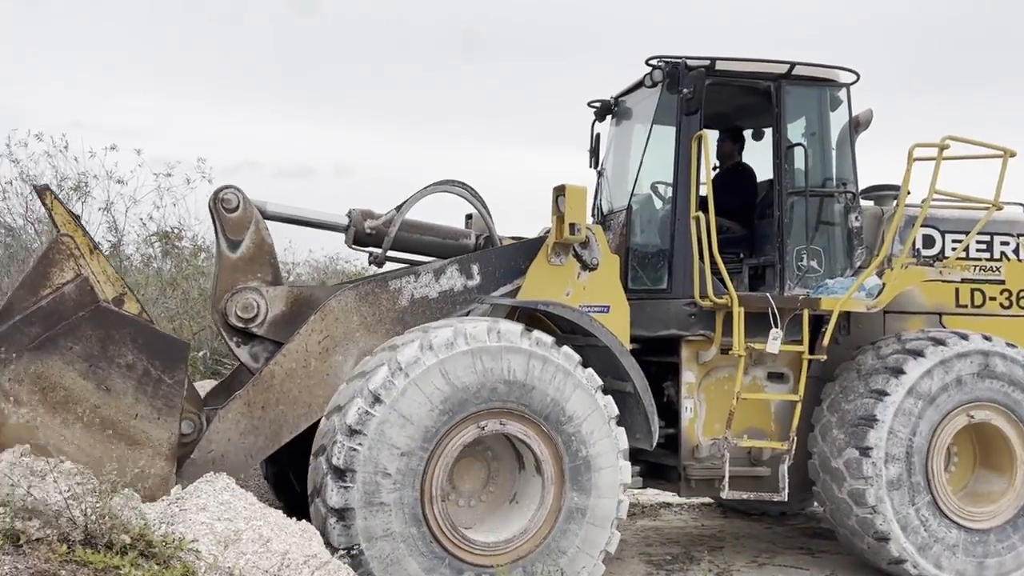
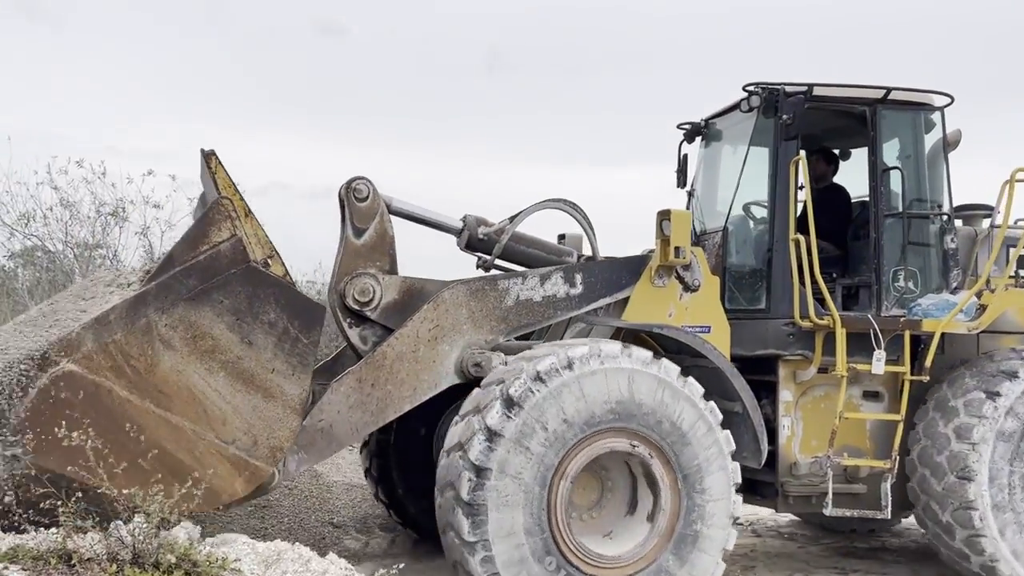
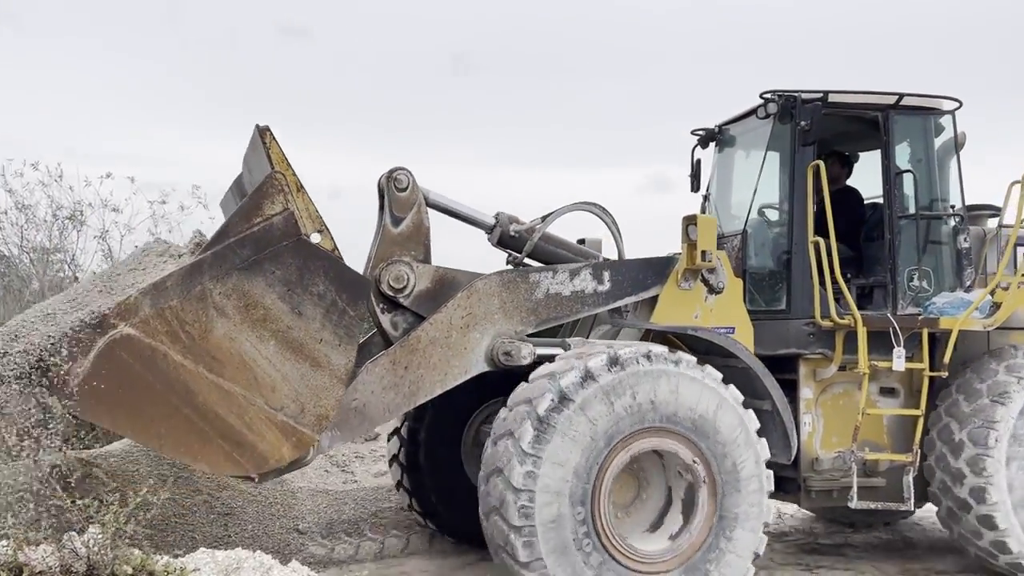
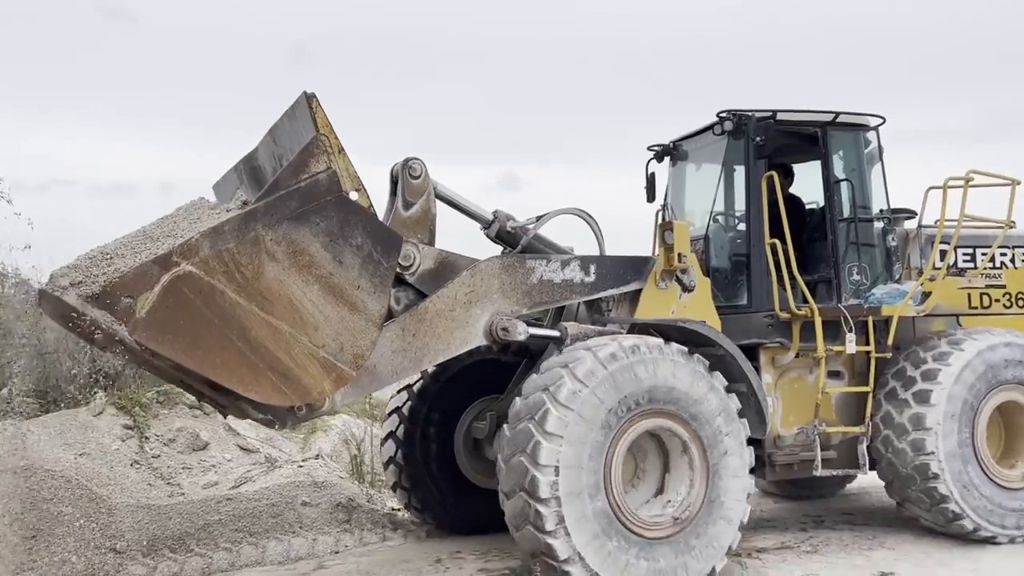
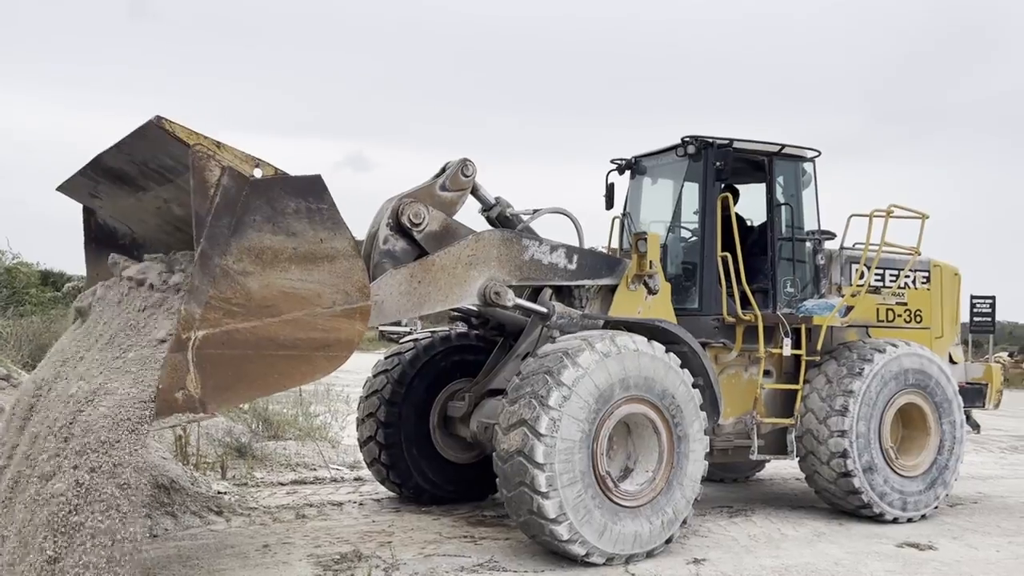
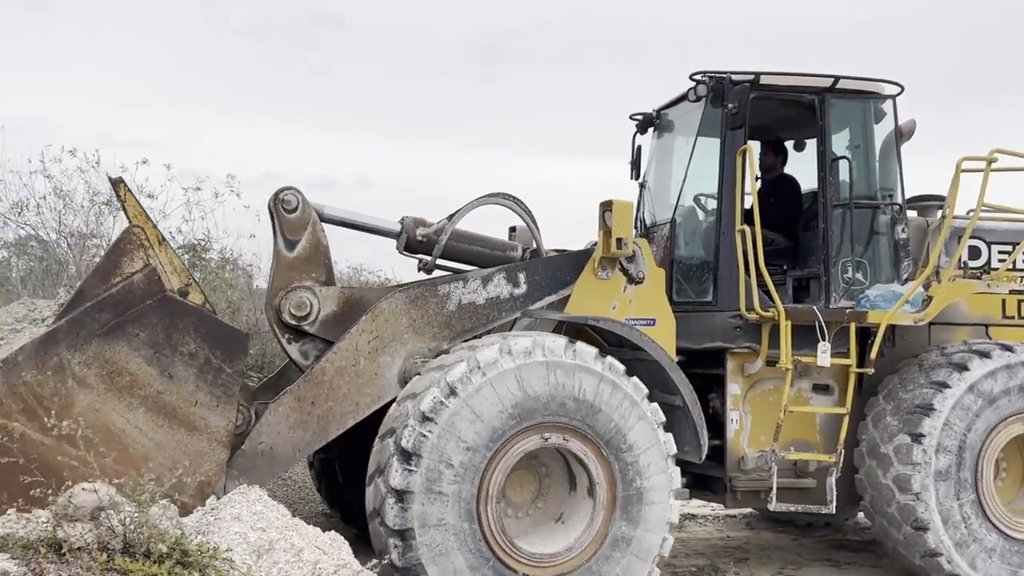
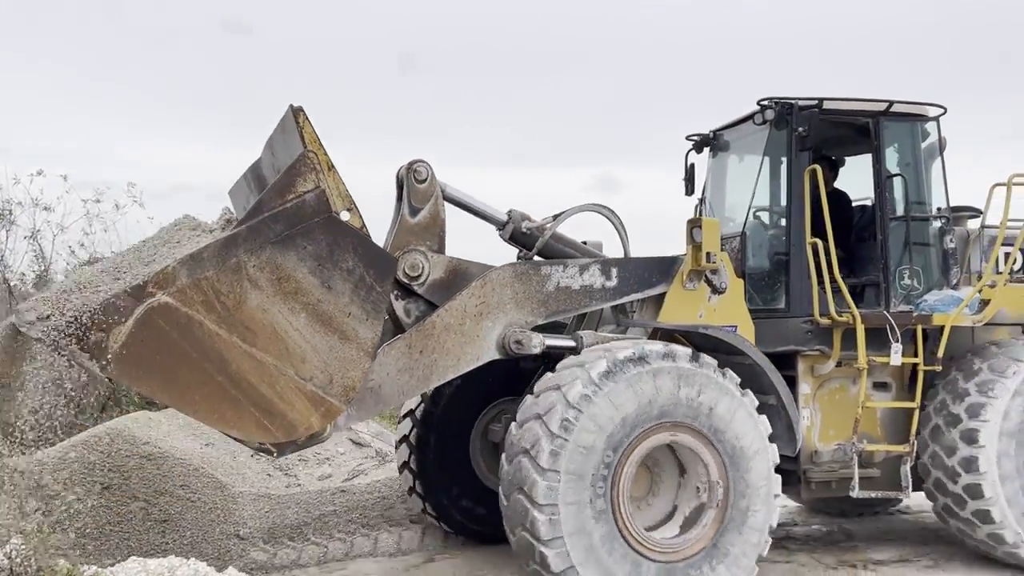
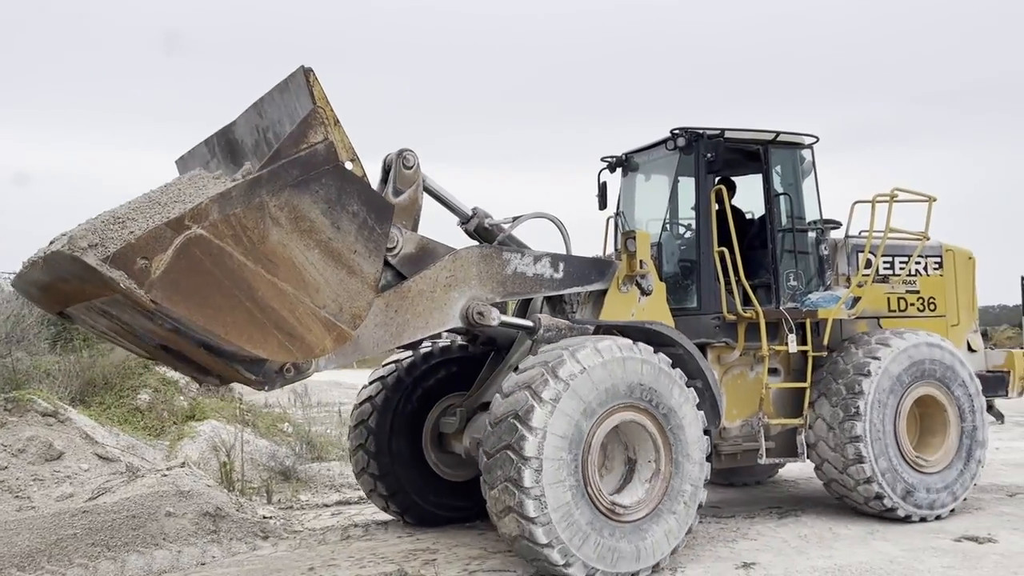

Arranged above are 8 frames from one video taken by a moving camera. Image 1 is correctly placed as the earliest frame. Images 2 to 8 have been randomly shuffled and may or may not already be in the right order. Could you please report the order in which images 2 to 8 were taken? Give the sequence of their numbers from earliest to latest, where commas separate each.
6, 2, 3, 7, 4, 8, 5
